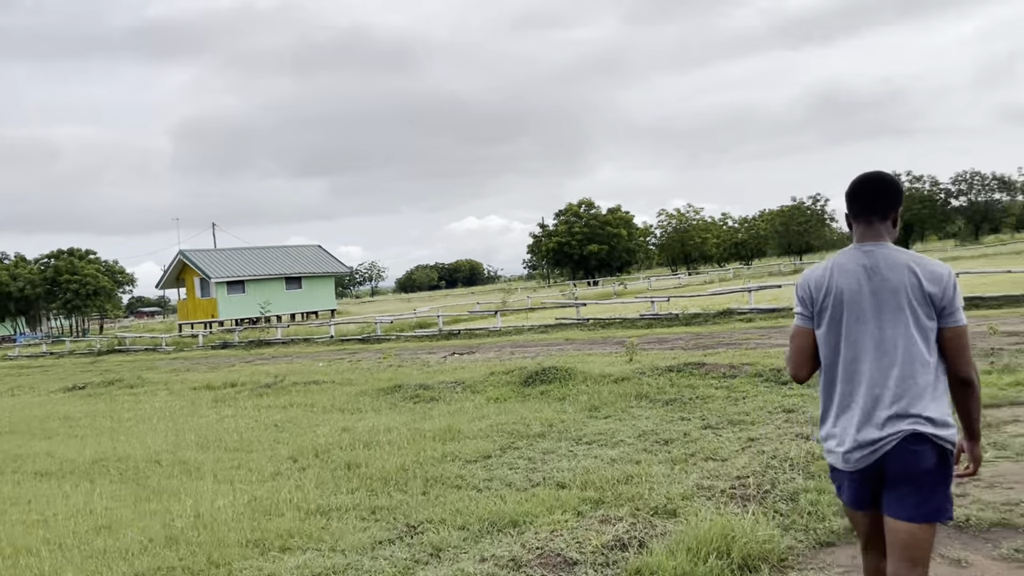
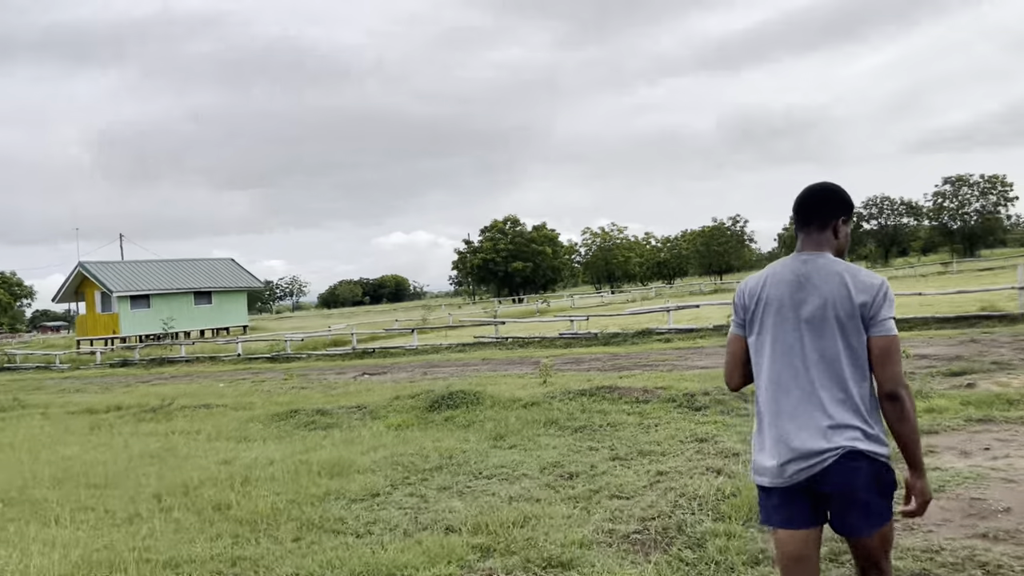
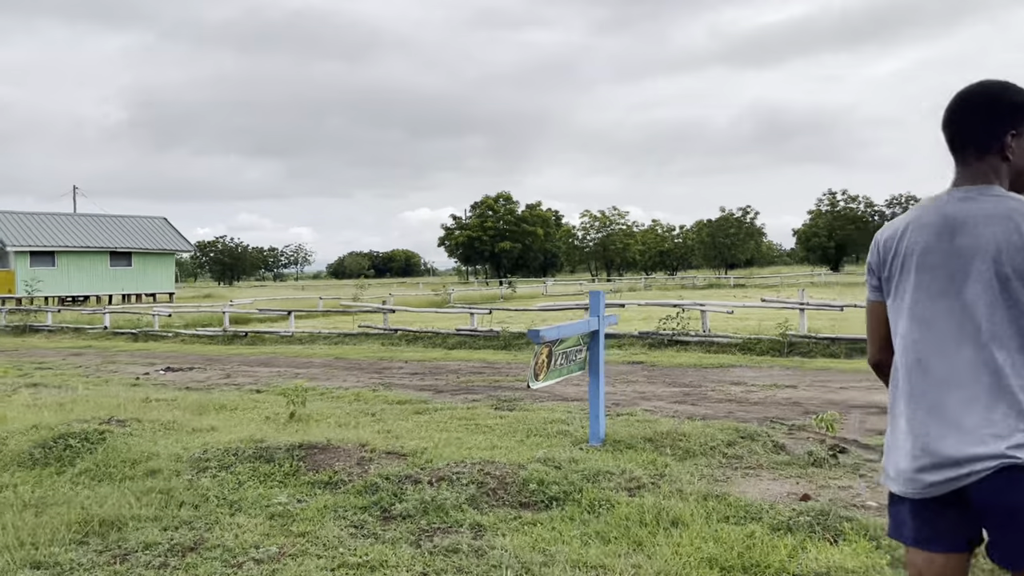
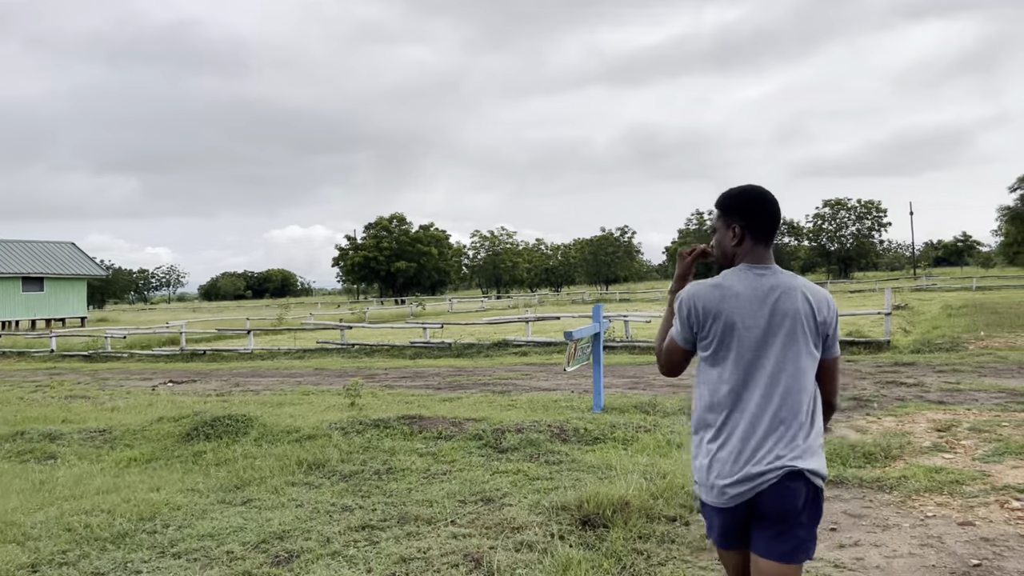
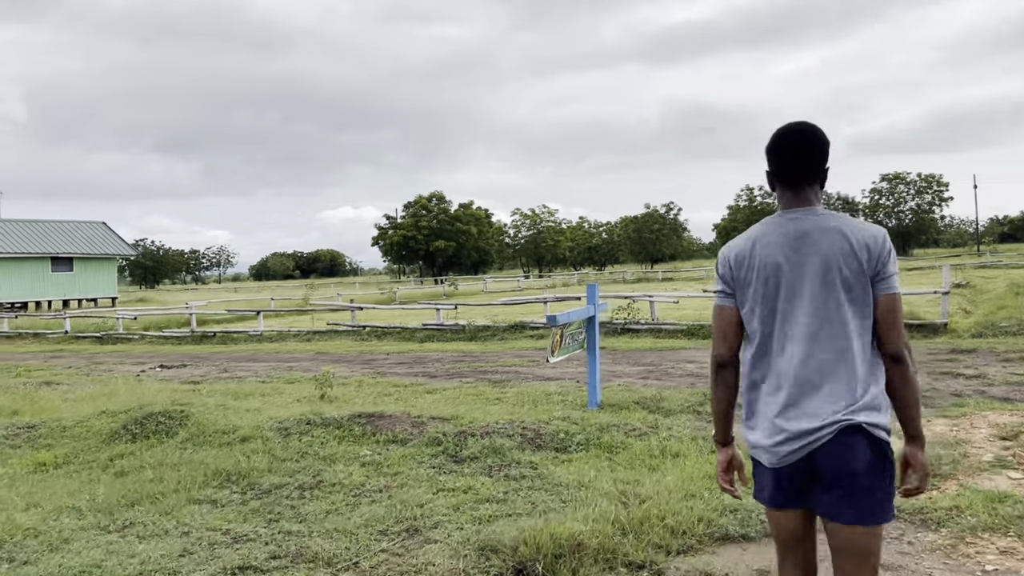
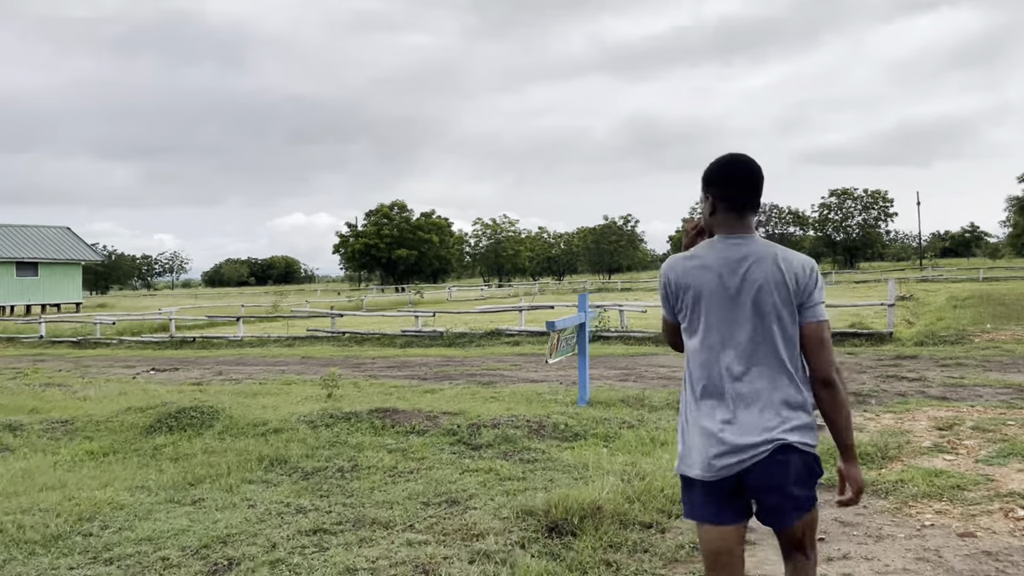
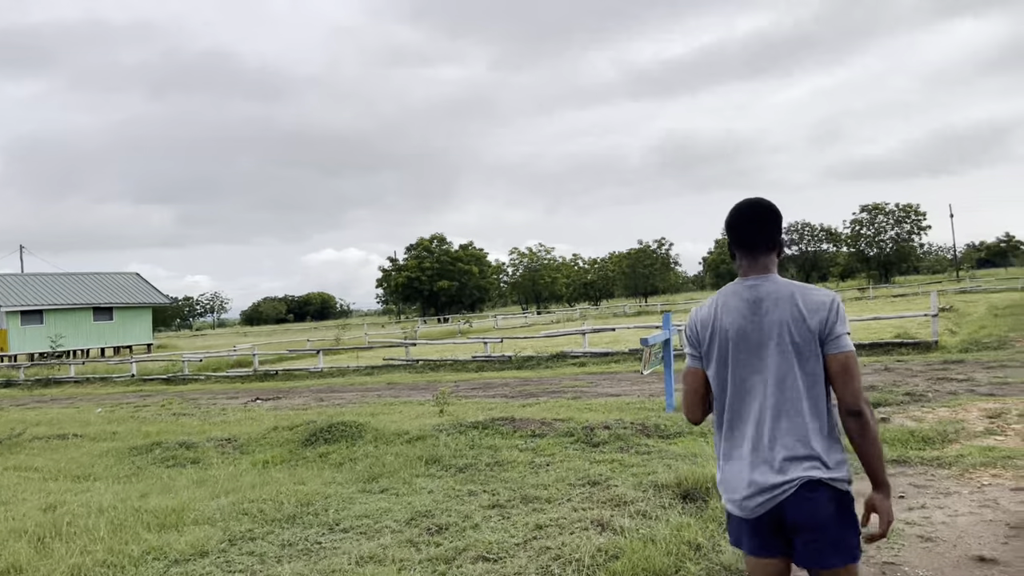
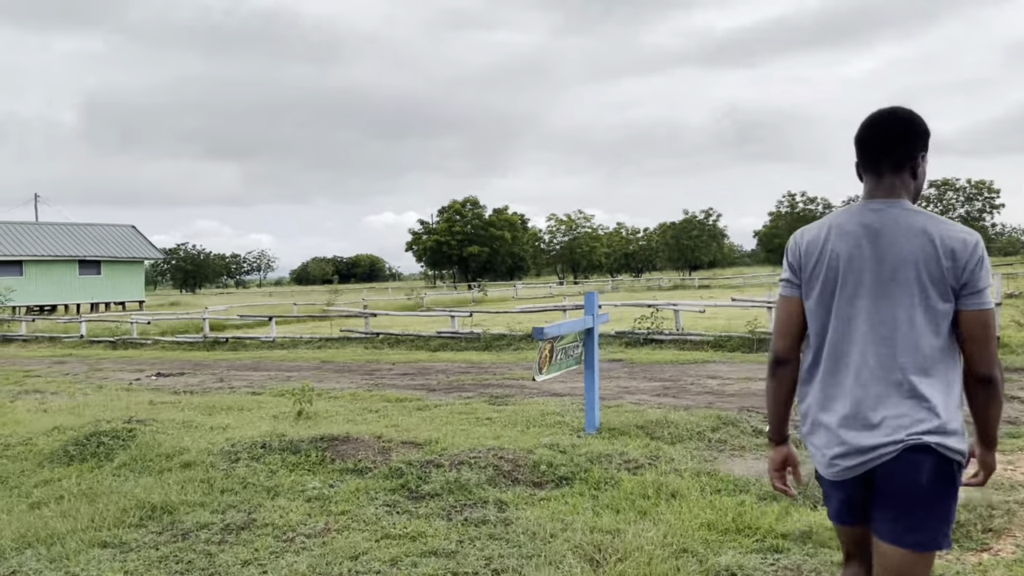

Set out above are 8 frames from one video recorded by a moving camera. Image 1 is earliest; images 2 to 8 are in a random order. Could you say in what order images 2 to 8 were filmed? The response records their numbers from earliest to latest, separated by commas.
2, 7, 4, 6, 5, 8, 3
